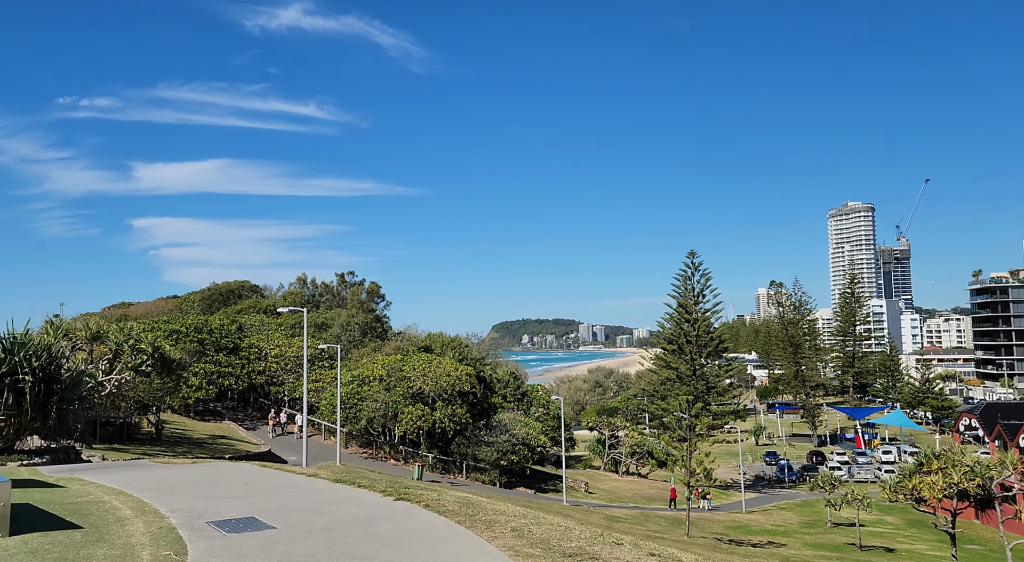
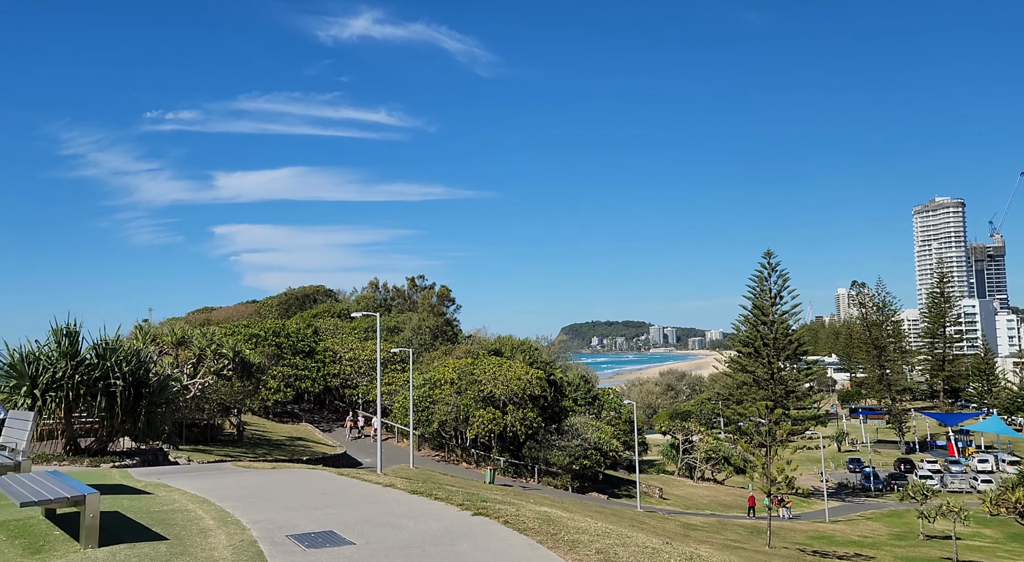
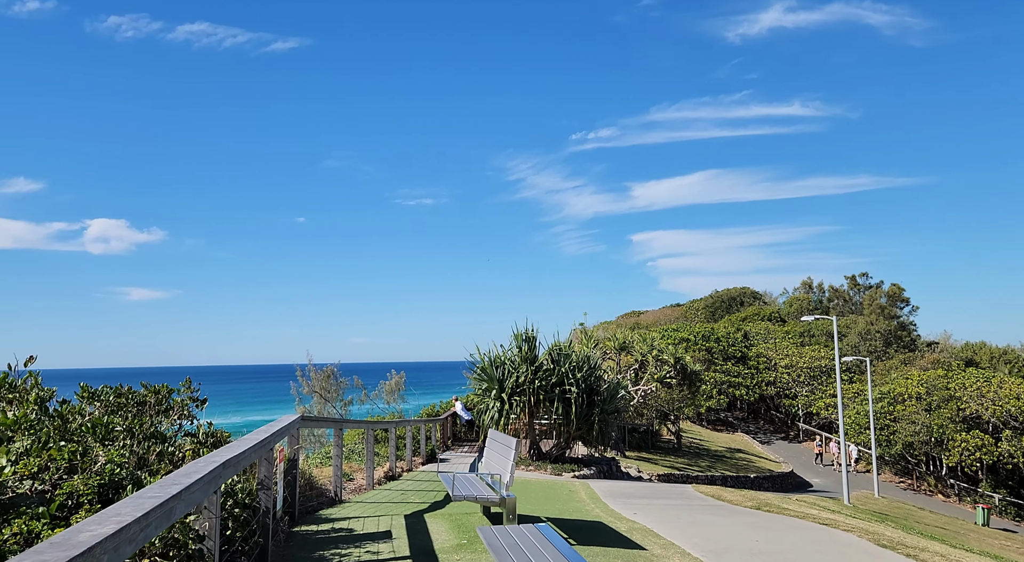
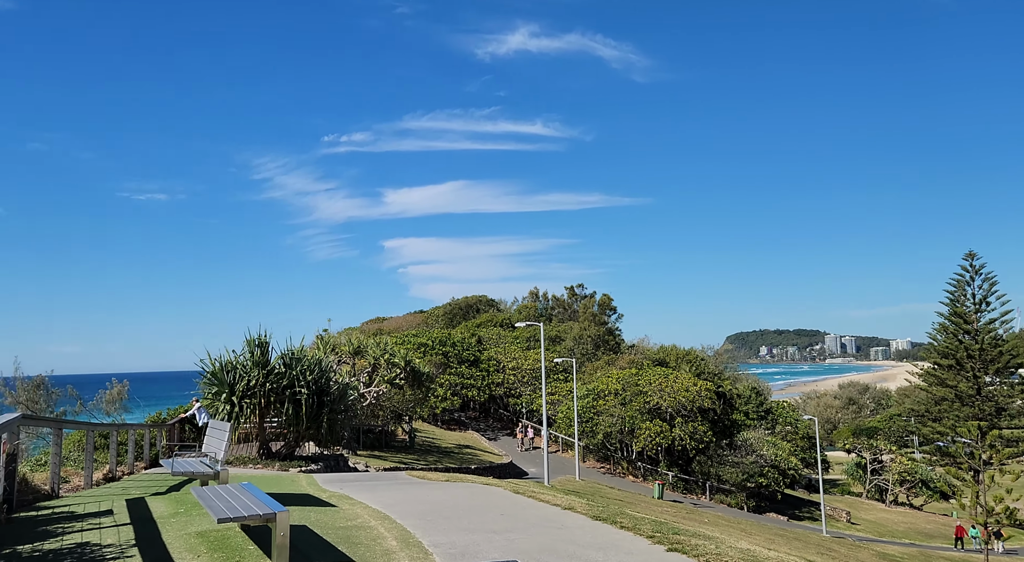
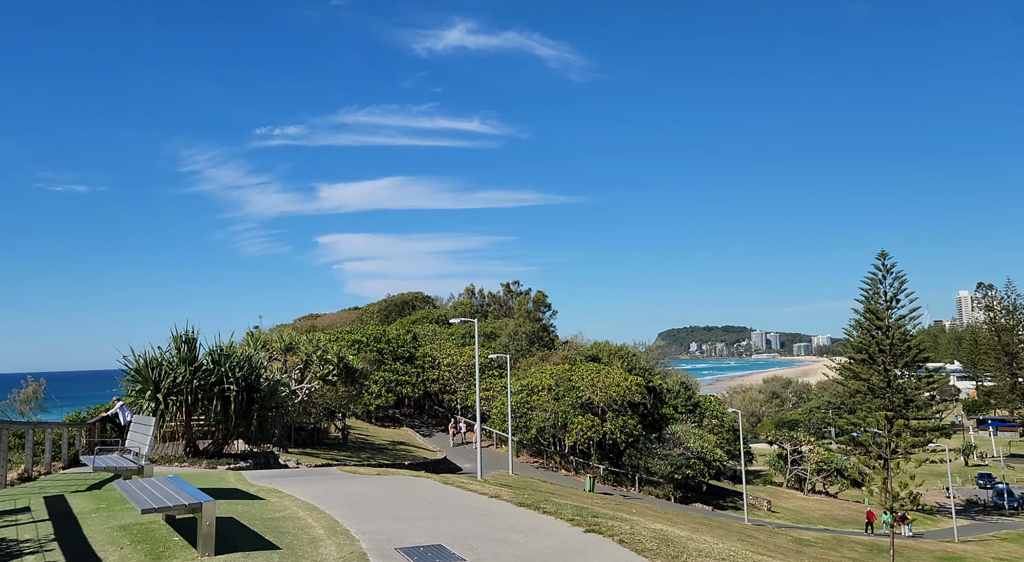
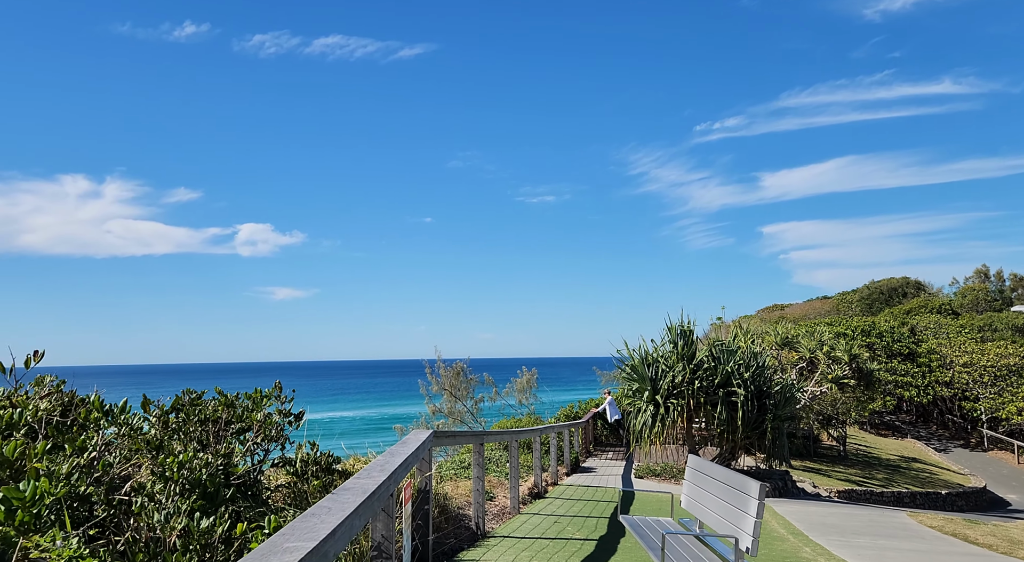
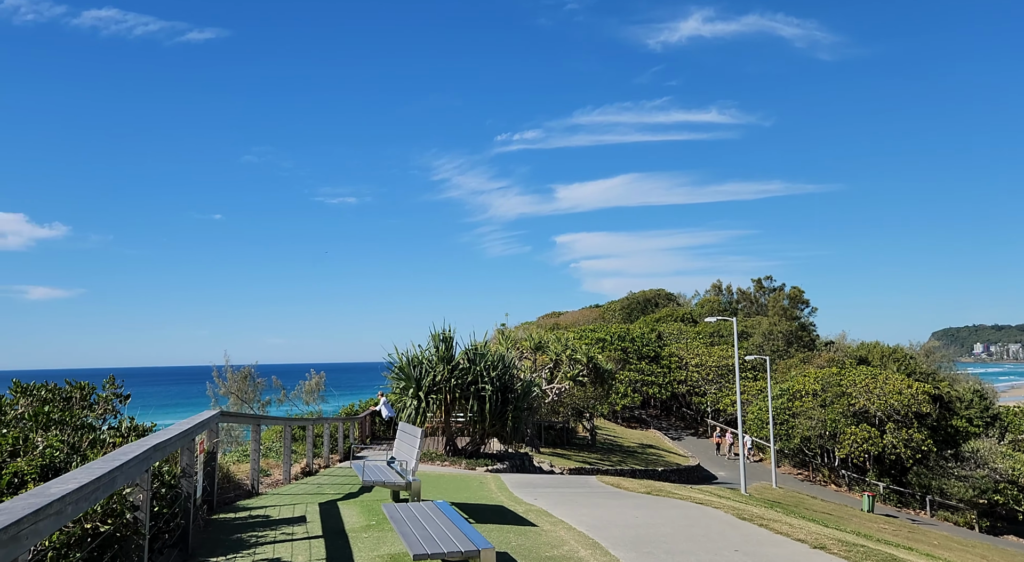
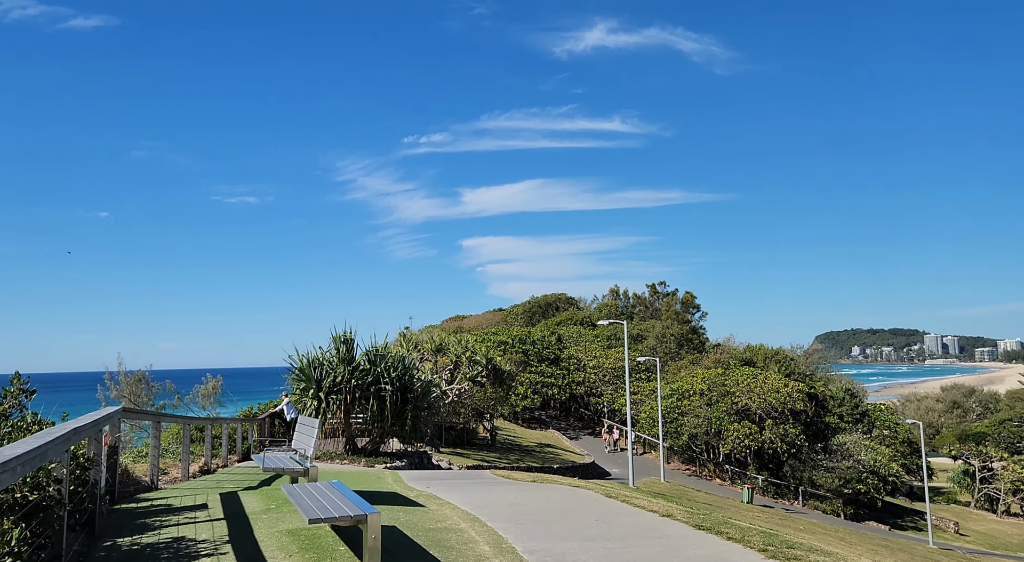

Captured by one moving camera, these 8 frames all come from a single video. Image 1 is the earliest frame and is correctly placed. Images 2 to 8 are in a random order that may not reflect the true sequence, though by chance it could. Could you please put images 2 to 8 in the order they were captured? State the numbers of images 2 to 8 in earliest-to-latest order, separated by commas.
2, 5, 4, 8, 7, 3, 6
